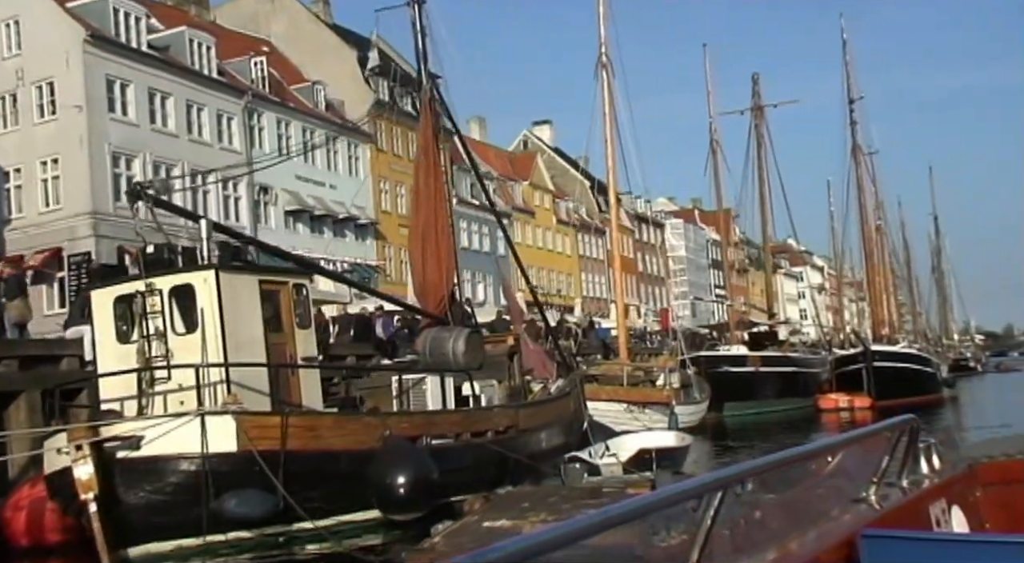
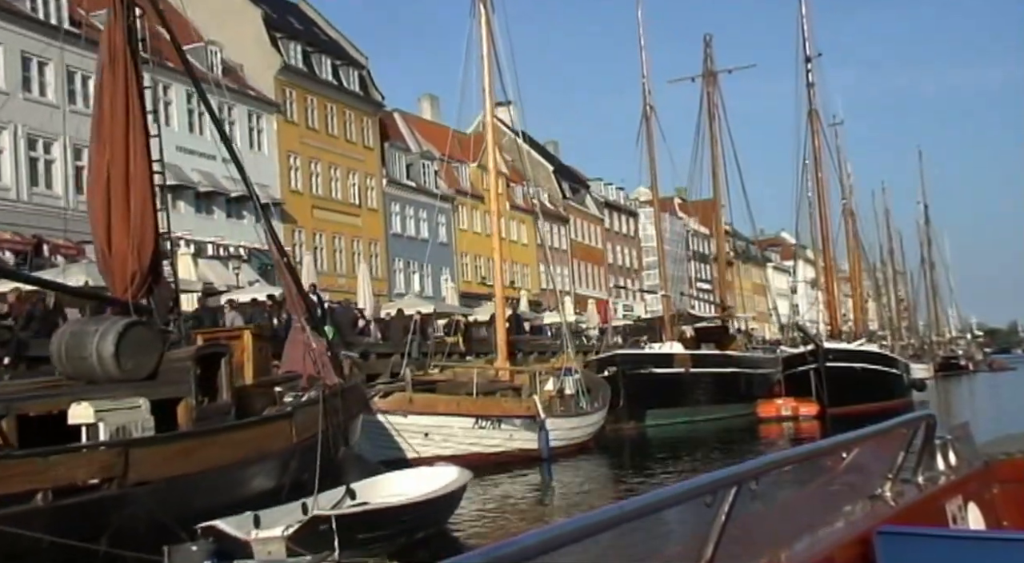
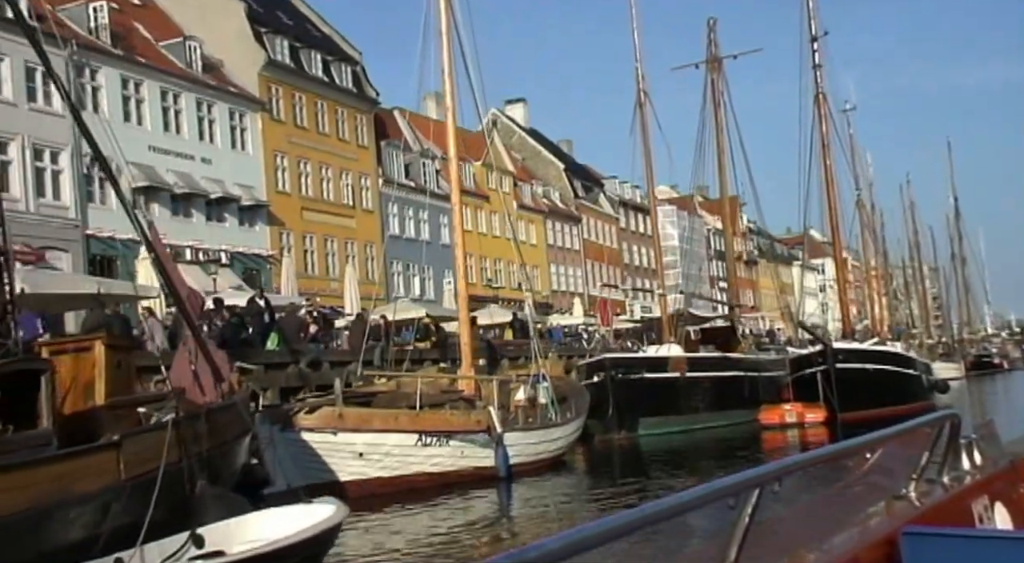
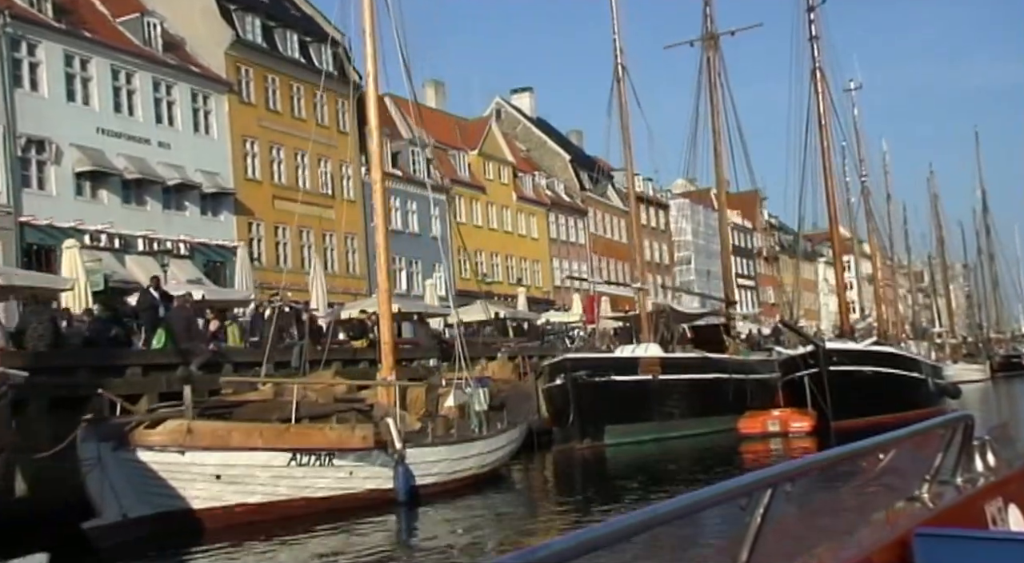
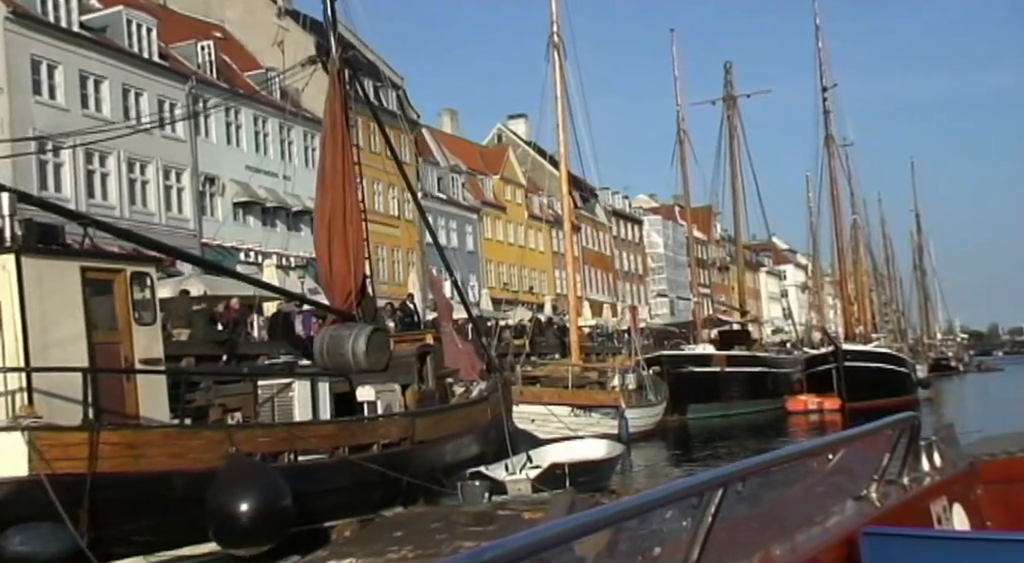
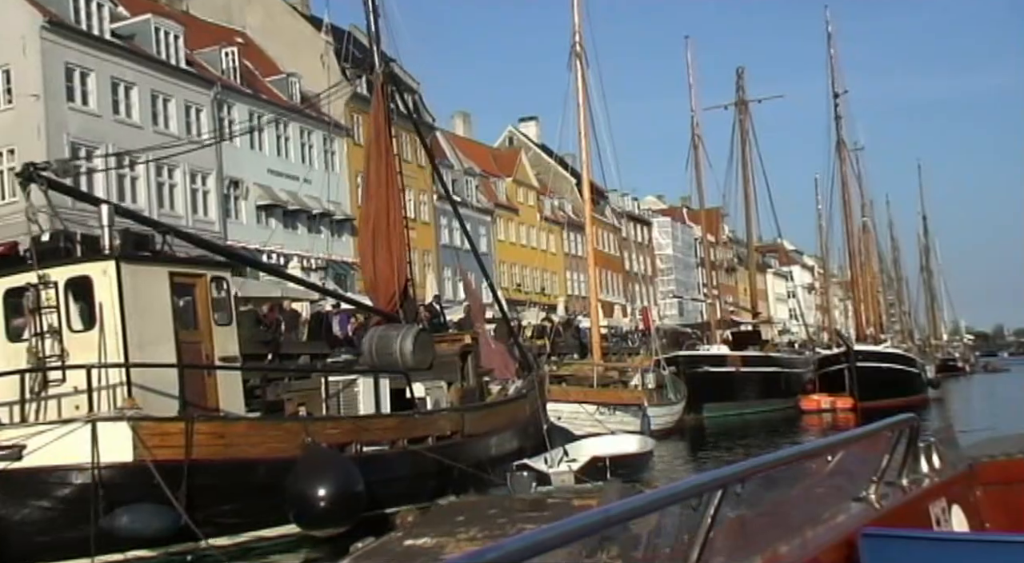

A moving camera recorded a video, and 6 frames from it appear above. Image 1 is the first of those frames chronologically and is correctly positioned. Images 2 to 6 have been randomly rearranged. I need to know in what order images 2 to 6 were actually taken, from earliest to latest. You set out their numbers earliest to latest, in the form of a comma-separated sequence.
6, 5, 2, 3, 4
